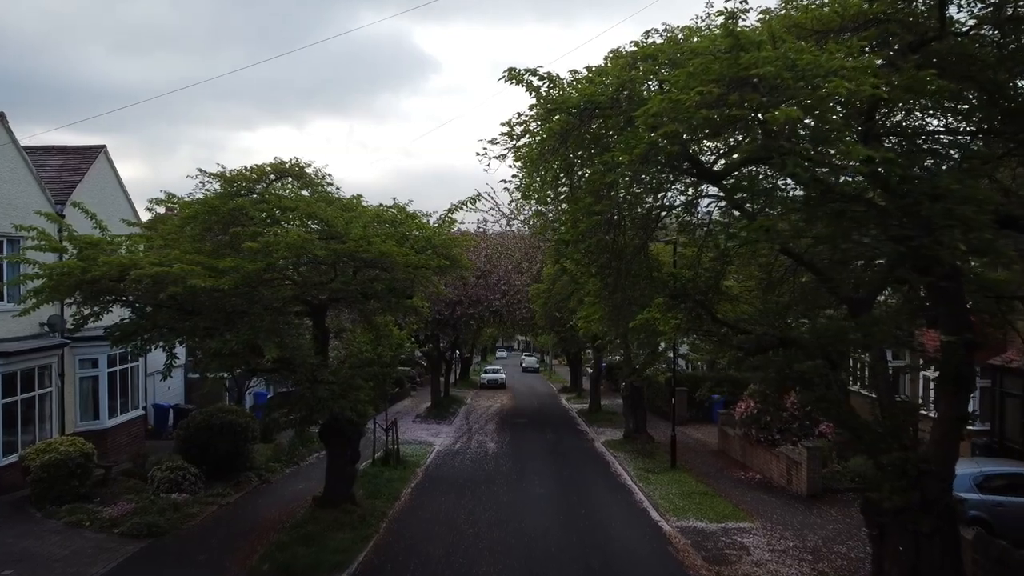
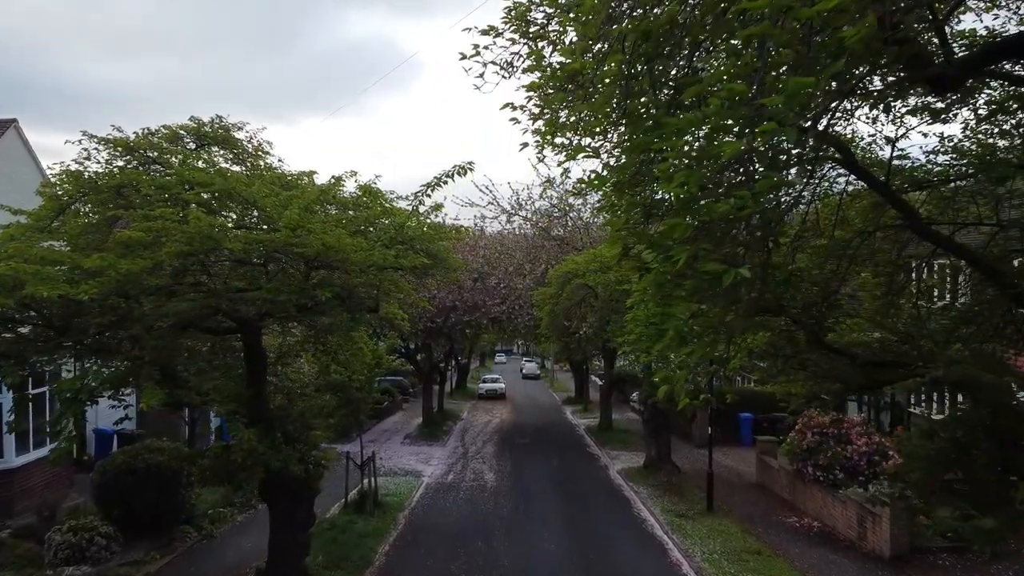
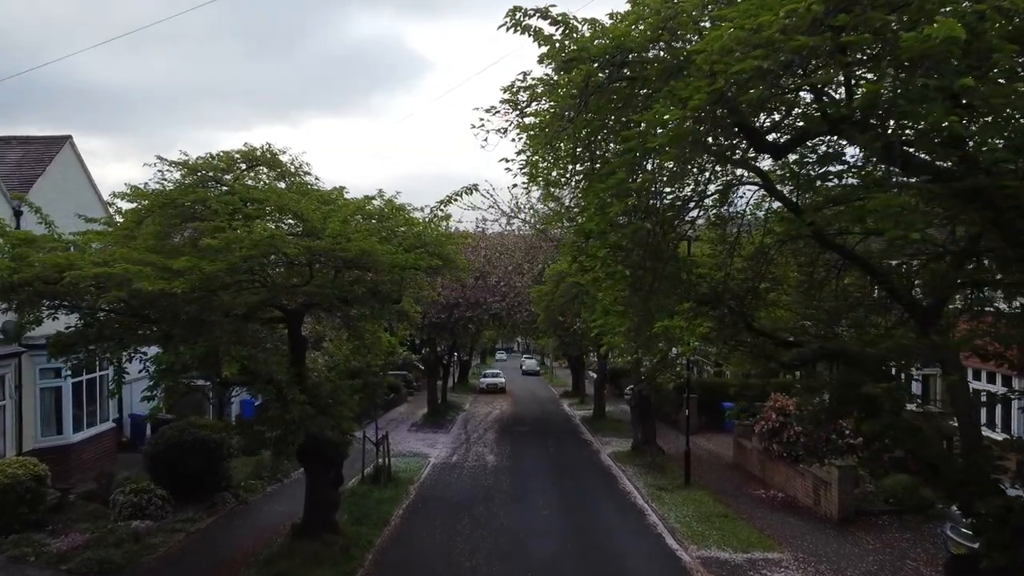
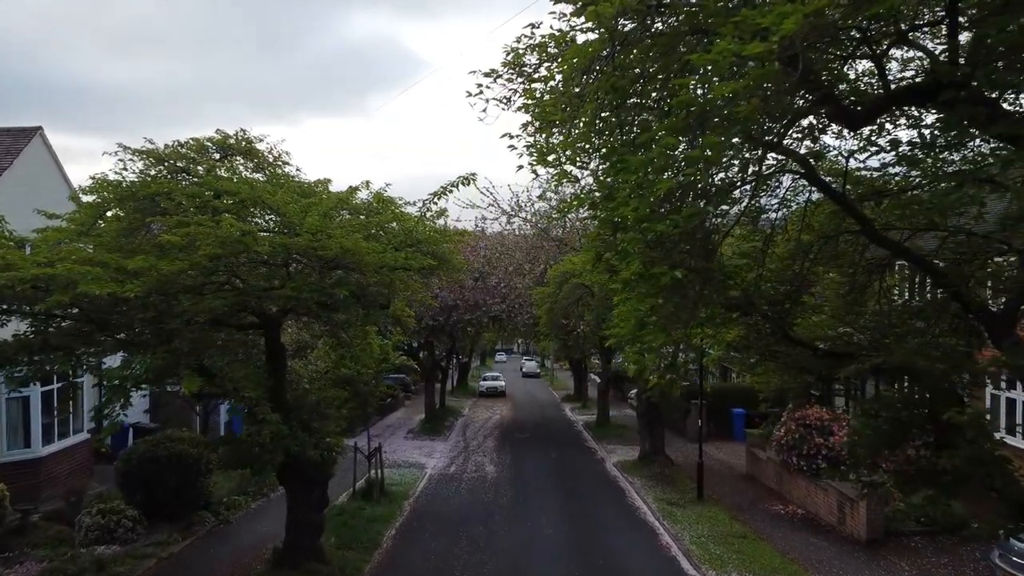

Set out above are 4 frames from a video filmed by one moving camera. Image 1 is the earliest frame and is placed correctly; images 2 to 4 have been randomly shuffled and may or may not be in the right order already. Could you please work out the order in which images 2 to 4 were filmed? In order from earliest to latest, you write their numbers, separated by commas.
3, 4, 2
